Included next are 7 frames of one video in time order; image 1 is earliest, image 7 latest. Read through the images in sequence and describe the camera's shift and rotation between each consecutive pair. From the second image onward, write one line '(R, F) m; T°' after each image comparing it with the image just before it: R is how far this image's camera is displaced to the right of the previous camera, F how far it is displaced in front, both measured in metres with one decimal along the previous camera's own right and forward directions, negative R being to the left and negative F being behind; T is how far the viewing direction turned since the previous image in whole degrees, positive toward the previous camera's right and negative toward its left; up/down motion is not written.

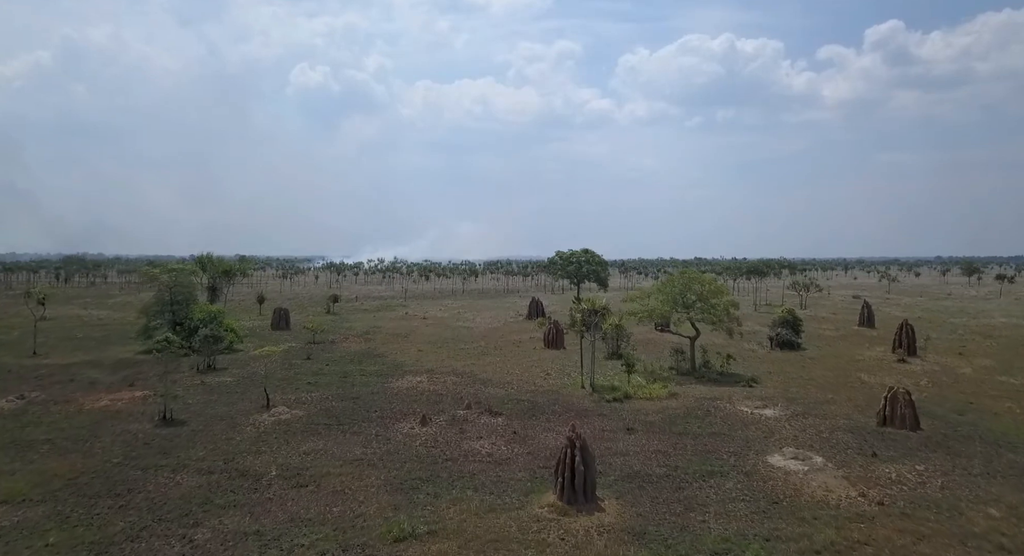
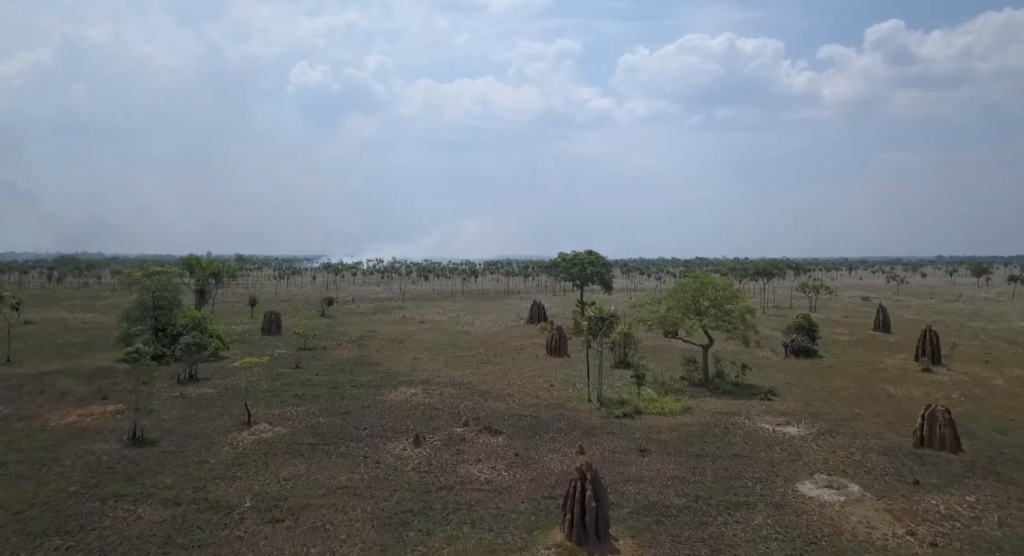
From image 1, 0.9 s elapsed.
(-0.1, +2.6) m; 0°
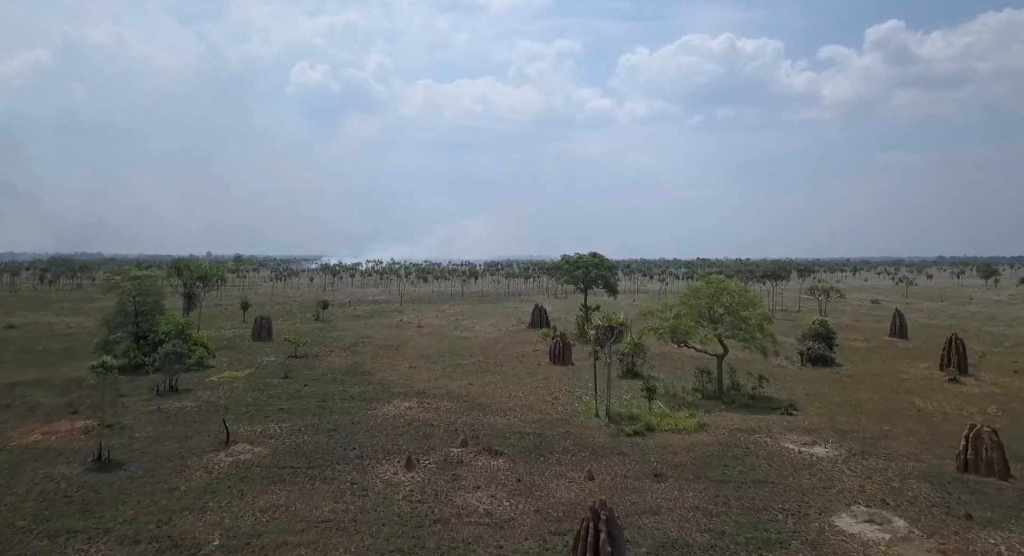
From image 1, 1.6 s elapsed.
(-0.1, +2.5) m; 0°
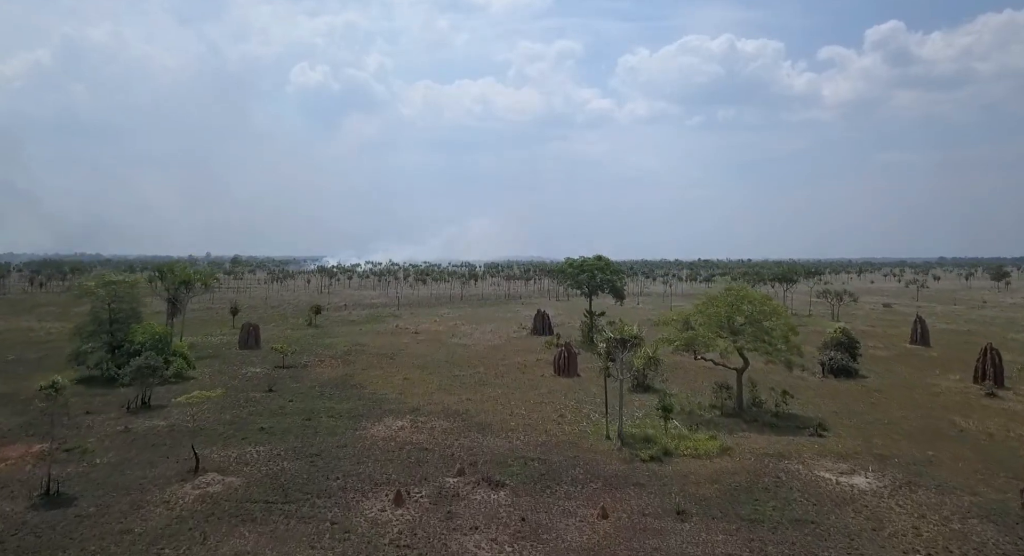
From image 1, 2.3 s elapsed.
(-0.1, +3.0) m; 0°
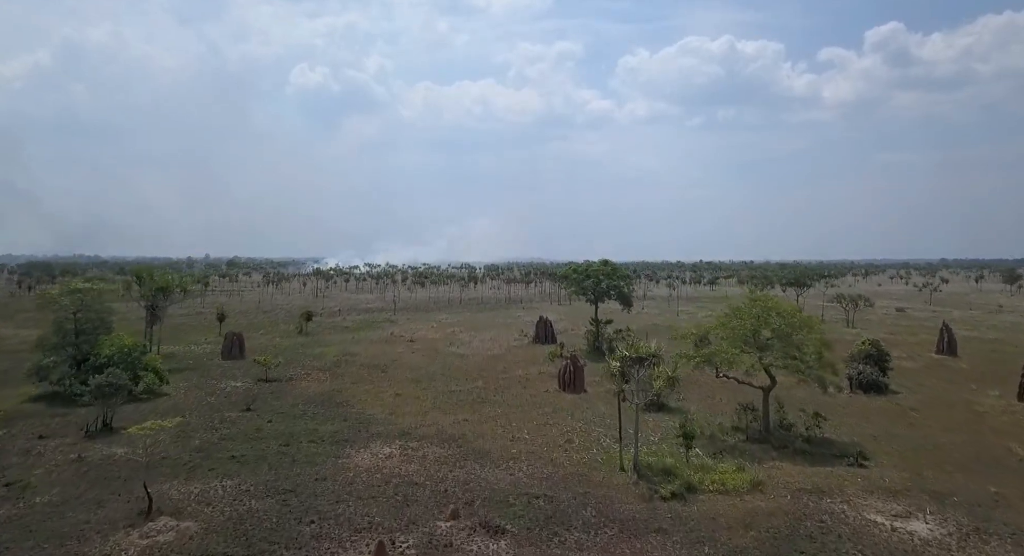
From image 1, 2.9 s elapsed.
(-0.1, +3.4) m; 0°
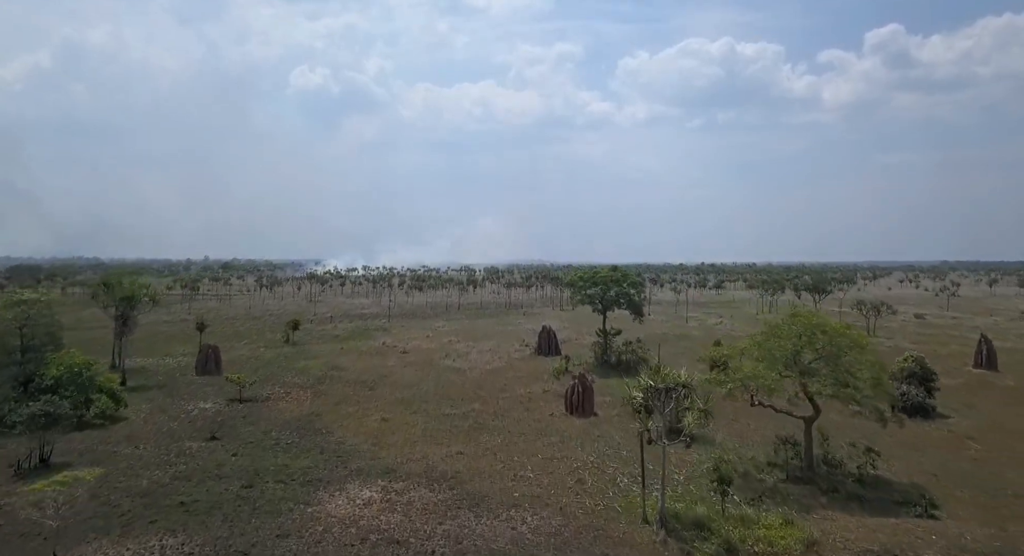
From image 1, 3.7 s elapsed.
(-0.1, +4.4) m; 0°
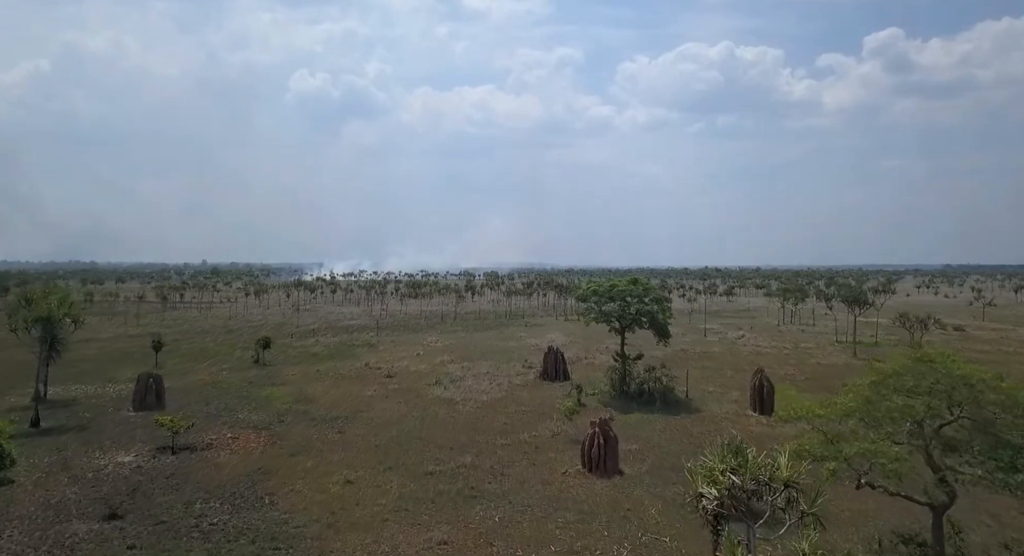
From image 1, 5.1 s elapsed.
(-0.1, +7.9) m; 0°
